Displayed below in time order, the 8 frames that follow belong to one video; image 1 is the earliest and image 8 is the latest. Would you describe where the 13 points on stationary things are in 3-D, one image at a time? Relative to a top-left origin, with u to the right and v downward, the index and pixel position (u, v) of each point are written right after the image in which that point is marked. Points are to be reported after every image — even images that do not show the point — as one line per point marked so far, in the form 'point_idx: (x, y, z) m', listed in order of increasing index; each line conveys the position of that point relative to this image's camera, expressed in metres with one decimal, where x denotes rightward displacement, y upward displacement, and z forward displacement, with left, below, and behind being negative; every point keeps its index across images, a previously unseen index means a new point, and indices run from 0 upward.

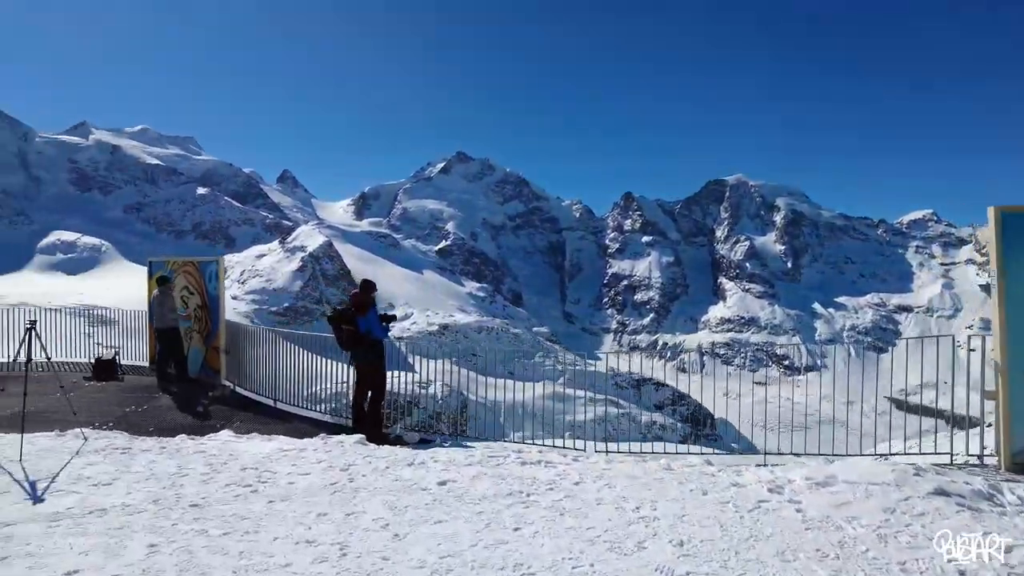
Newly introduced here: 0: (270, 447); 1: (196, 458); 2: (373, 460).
0: (-2.4, -1.5, +6.5) m
1: (-2.8, -1.5, +5.7) m
2: (-1.2, -1.5, +5.7) m
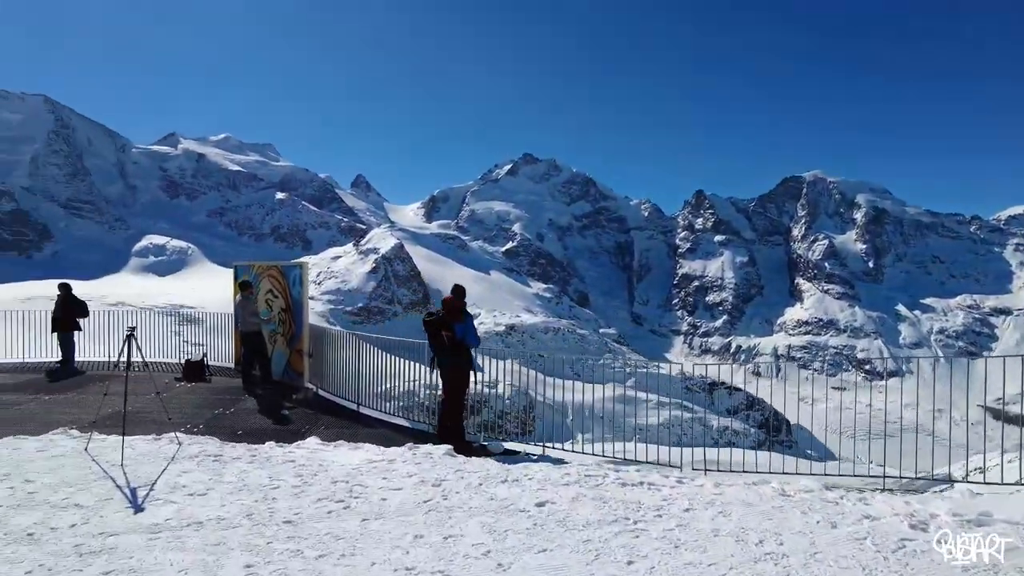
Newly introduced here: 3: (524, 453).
0: (-1.5, -1.6, +6.3) m
1: (-1.9, -1.6, +5.6) m
2: (-0.4, -1.6, +5.5) m
3: (+0.1, -1.9, +7.7) m
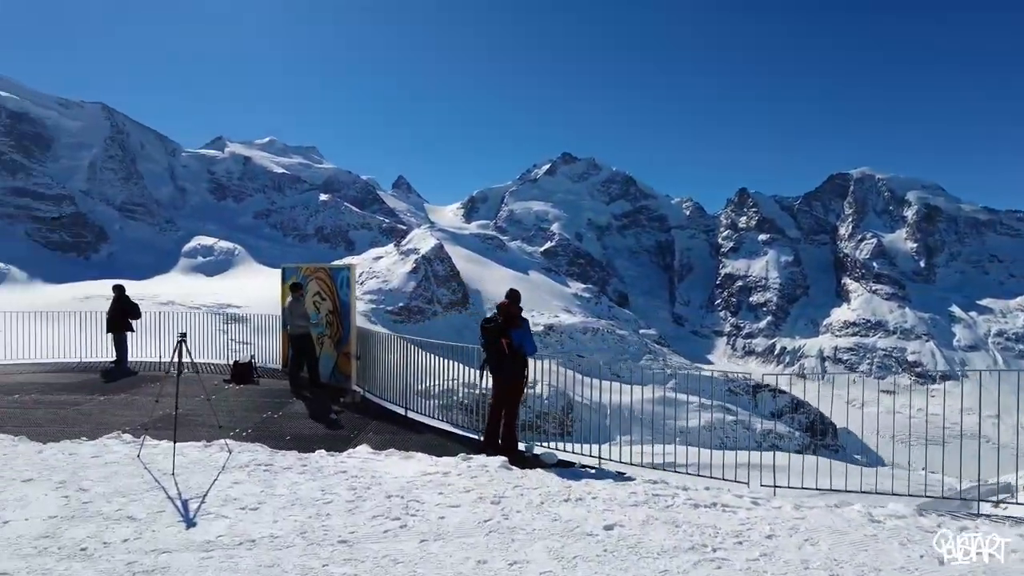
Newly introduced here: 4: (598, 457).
0: (-0.9, -1.7, +6.1) m
1: (-1.4, -1.6, +5.4) m
2: (+0.1, -1.6, +5.2) m
3: (+0.7, -2.0, +7.3) m
4: (+1.1, -2.1, +8.0) m
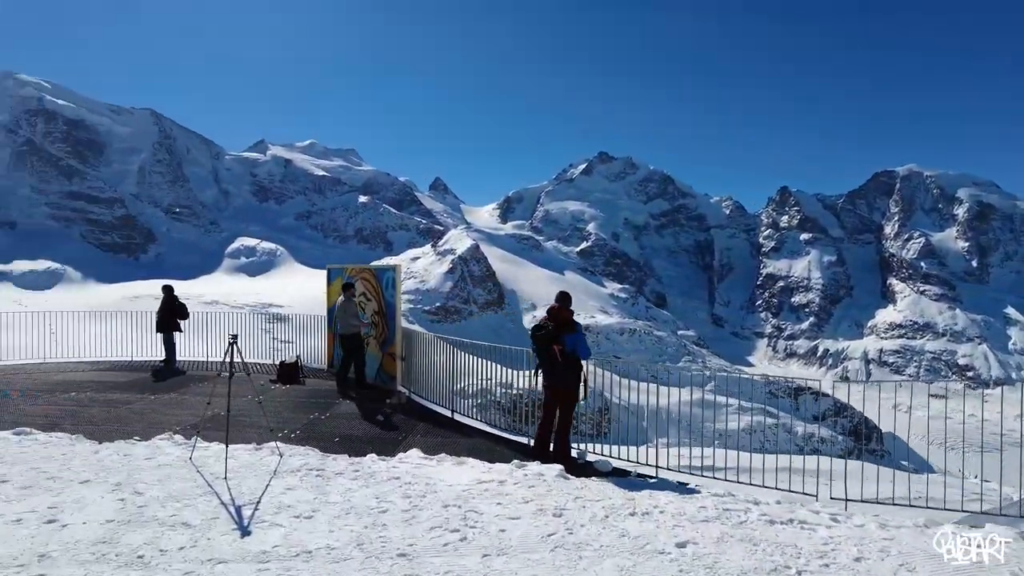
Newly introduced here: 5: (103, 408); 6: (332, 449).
0: (-0.4, -1.7, +5.9) m
1: (-0.9, -1.6, +5.2) m
2: (+0.6, -1.6, +4.9) m
3: (+1.3, -2.0, +7.0) m
4: (+1.7, -2.1, +7.7) m
5: (-6.6, -1.9, +10.5) m
6: (-2.1, -1.9, +7.7) m
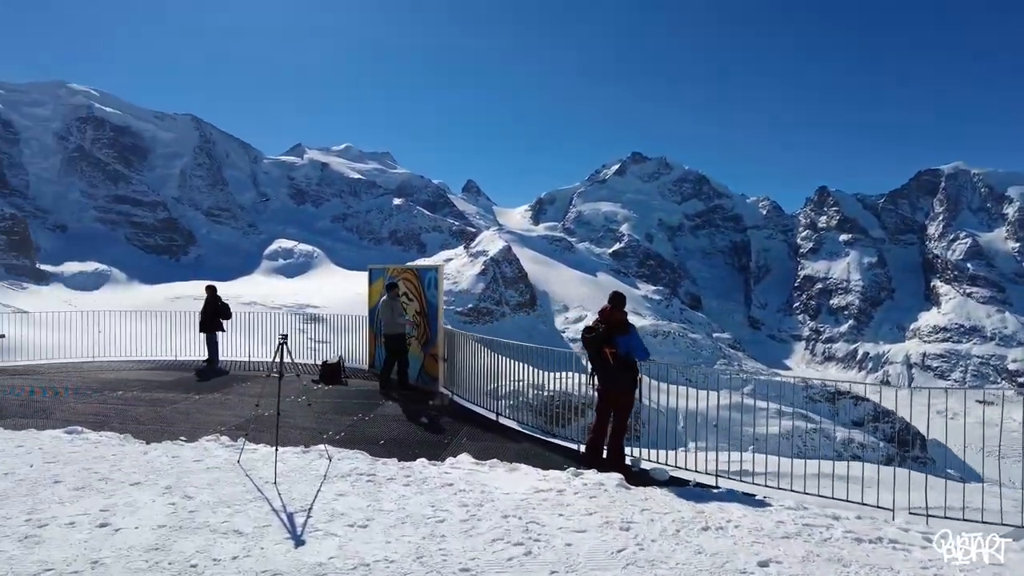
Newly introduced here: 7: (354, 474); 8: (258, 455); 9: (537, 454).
0: (+0.1, -1.7, +5.6) m
1: (-0.5, -1.6, +5.0) m
2: (+1.0, -1.6, +4.6) m
3: (+1.8, -2.0, +6.7) m
4: (+2.3, -2.1, +7.4) m
5: (-5.9, -1.9, +10.5) m
6: (-1.5, -1.9, +7.5) m
7: (-1.4, -1.6, +5.6) m
8: (-2.4, -1.6, +6.1) m
9: (+0.3, -2.0, +7.9) m
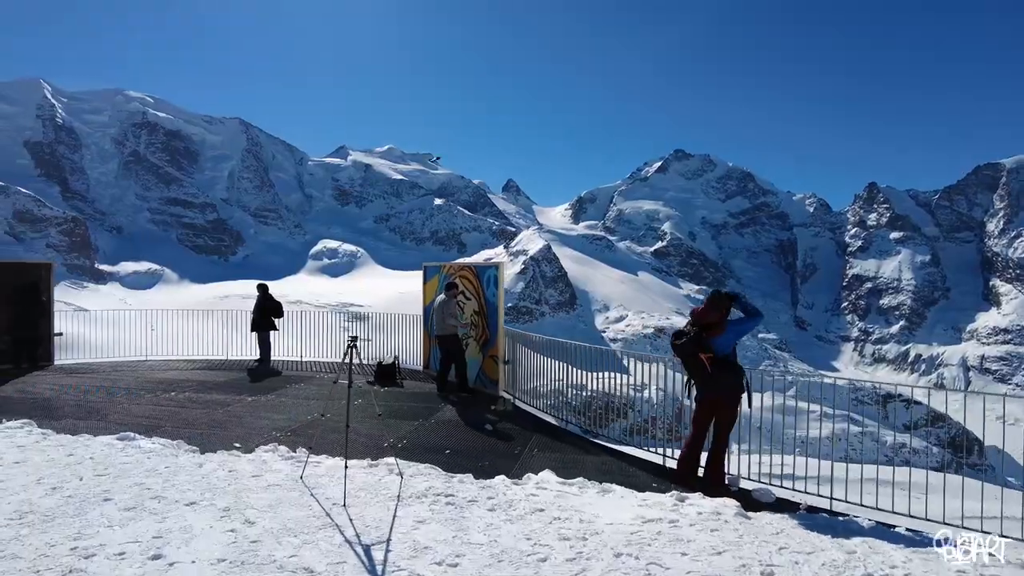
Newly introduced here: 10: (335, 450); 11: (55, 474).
0: (+0.8, -1.6, +4.9) m
1: (+0.2, -1.6, +4.3) m
2: (+1.7, -1.6, +3.8) m
3: (+2.6, -2.0, +5.8) m
4: (+3.1, -2.1, +6.5) m
5: (-4.8, -1.9, +10.1) m
6: (-0.7, -1.9, +6.8) m
7: (-0.6, -1.6, +5.0) m
8: (-1.6, -1.5, +5.5) m
9: (+1.1, -2.0, +7.1) m
10: (-2.0, -1.8, +7.4) m
11: (-3.6, -1.5, +5.1) m
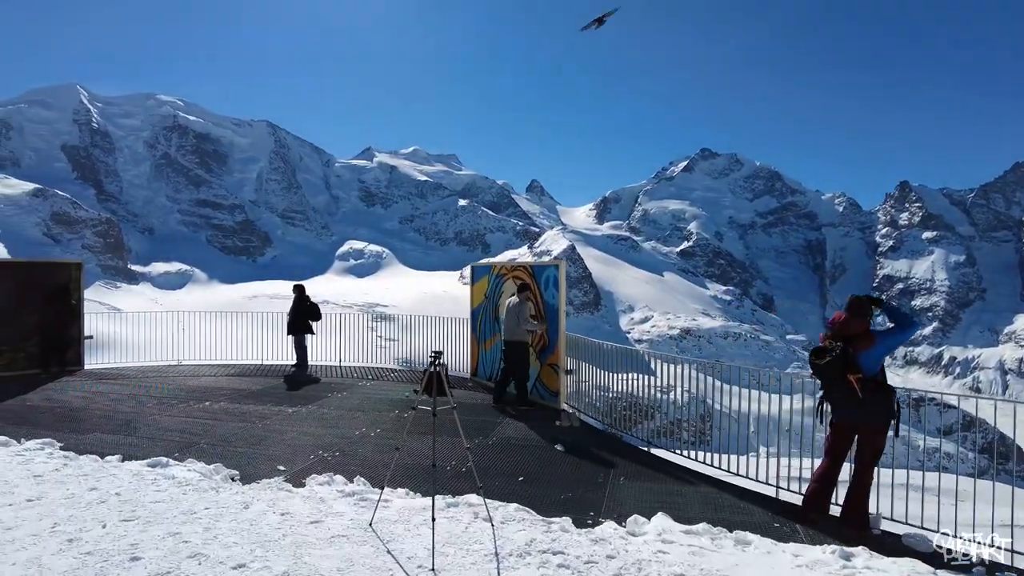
0: (+1.6, -1.6, +3.8) m
1: (+1.0, -1.6, +3.2) m
2: (+2.4, -1.6, +2.7) m
3: (+3.4, -2.0, +4.7) m
4: (+3.9, -2.1, +5.3) m
5: (-3.9, -1.9, +9.3) m
6: (+0.1, -1.9, +5.8) m
7: (+0.1, -1.6, +4.0) m
8: (-0.8, -1.5, +4.5) m
9: (+2.0, -2.0, +6.0) m
10: (-1.2, -1.8, +6.4) m
11: (-2.8, -1.5, +4.2) m
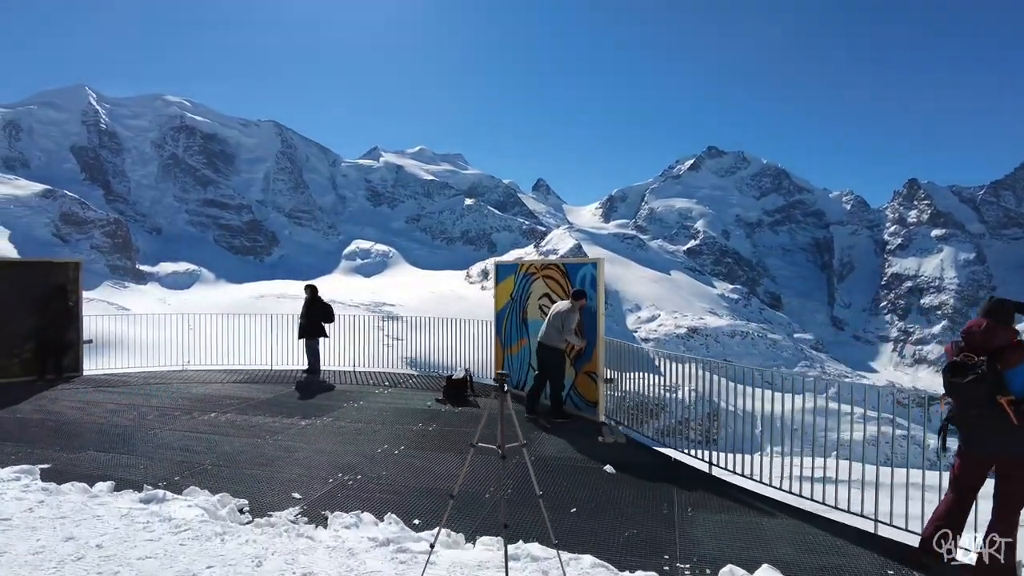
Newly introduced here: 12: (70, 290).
0: (+2.0, -1.7, +2.8) m
1: (+1.4, -1.6, +2.2) m
2: (+2.8, -1.6, +1.7) m
3: (+3.9, -2.0, +3.7) m
4: (+4.4, -2.1, +4.3) m
5: (-3.4, -1.9, +8.4) m
6: (+0.6, -1.9, +4.9) m
7: (+0.6, -1.6, +3.0) m
8: (-0.4, -1.6, +3.6) m
9: (+2.4, -2.0, +5.0) m
10: (-0.7, -1.9, +5.5) m
11: (-2.4, -1.5, +3.3) m
12: (-8.9, 0.0, +13.1) m
